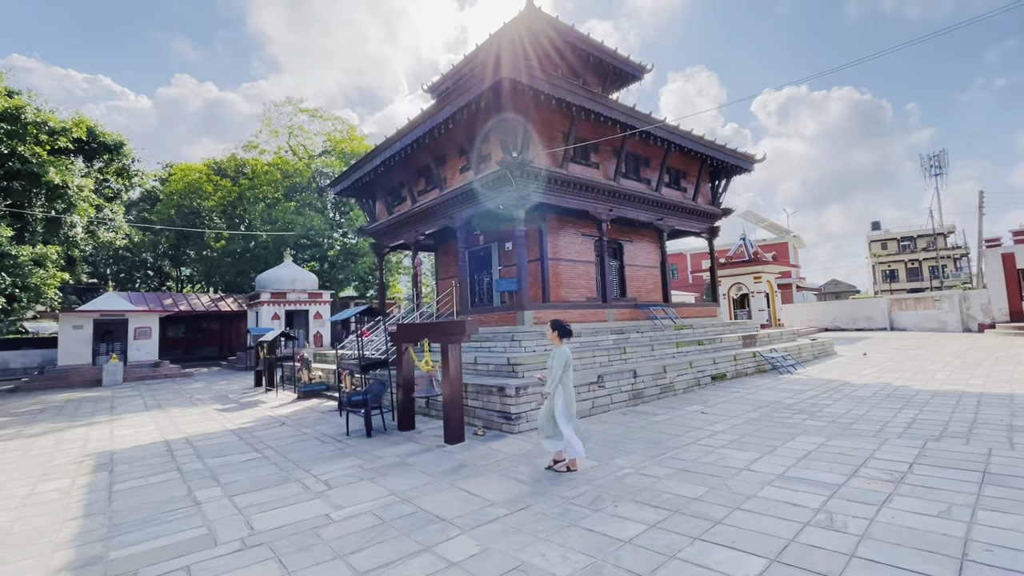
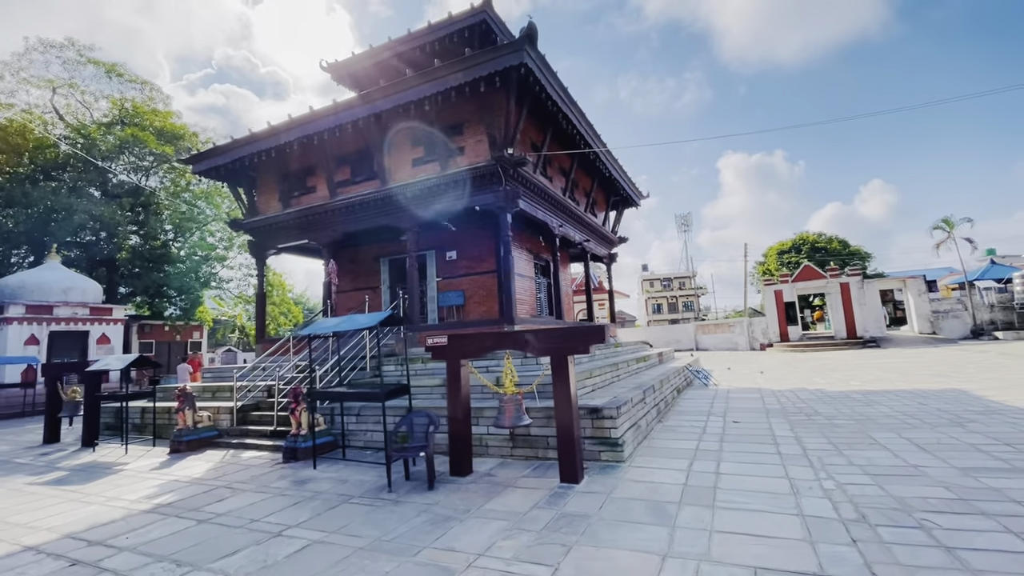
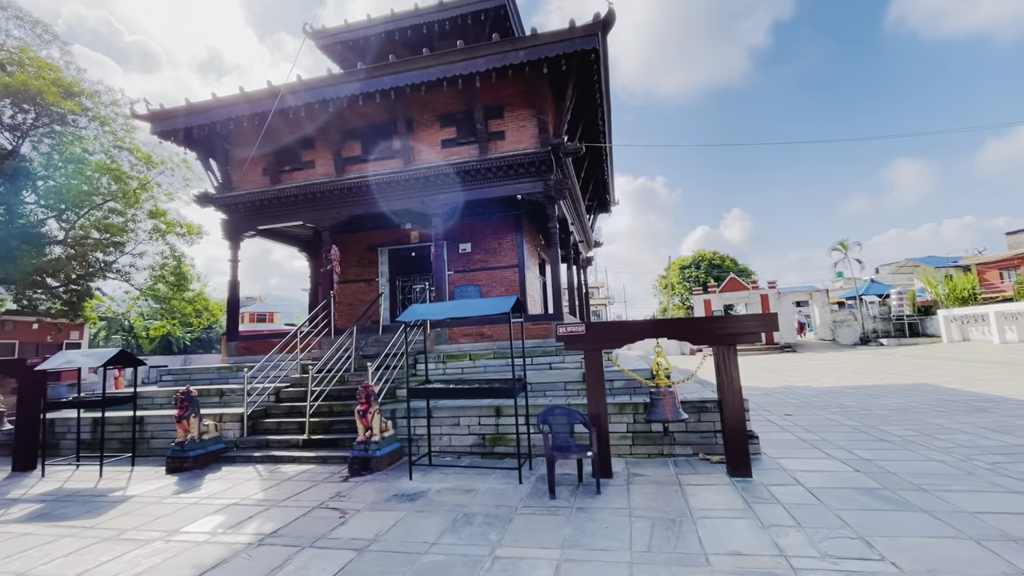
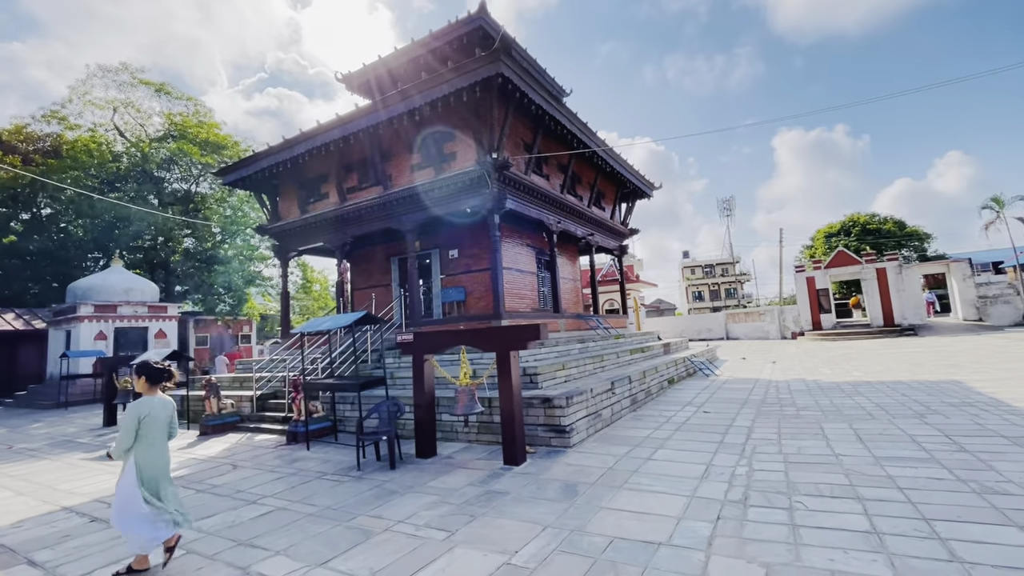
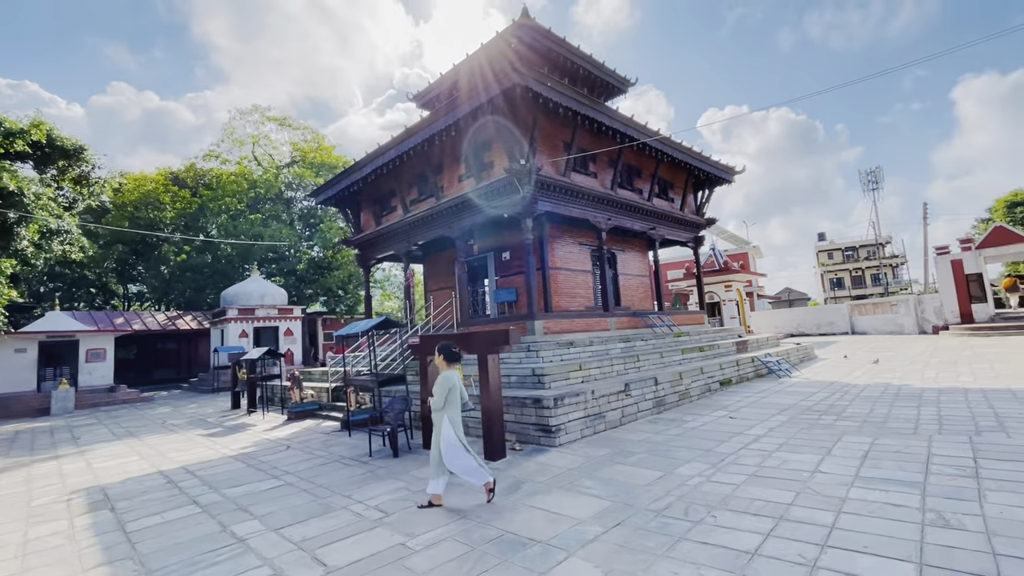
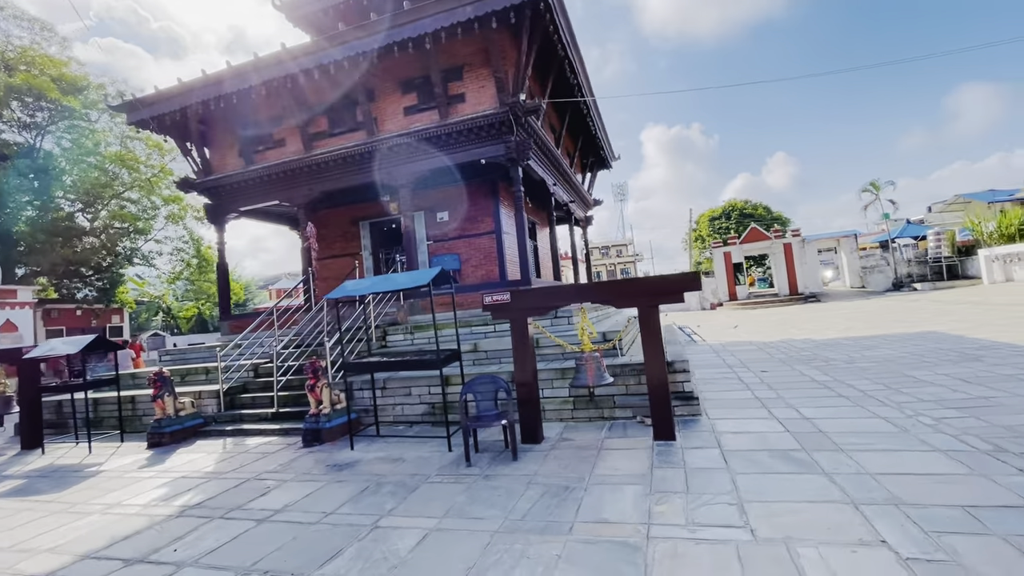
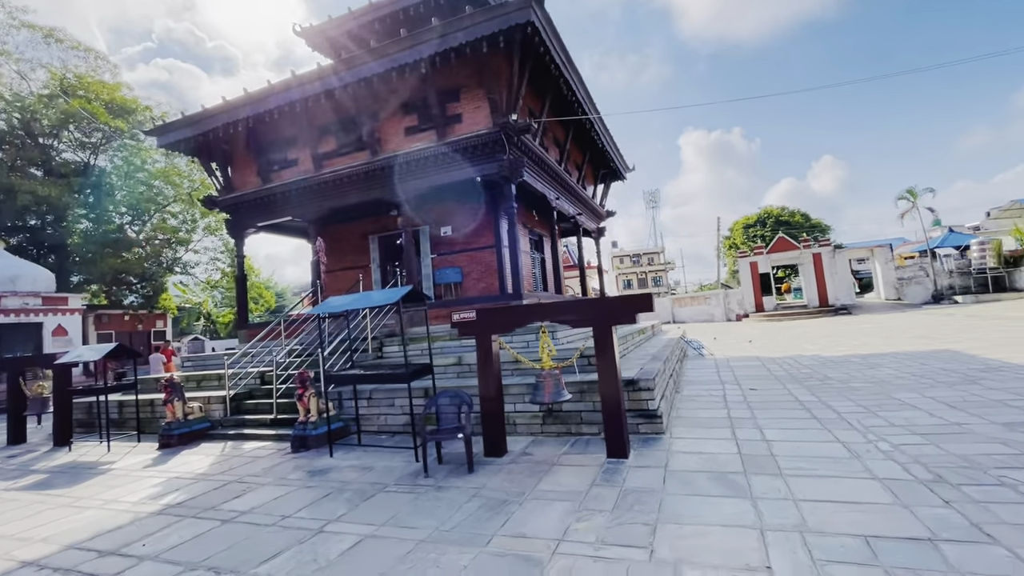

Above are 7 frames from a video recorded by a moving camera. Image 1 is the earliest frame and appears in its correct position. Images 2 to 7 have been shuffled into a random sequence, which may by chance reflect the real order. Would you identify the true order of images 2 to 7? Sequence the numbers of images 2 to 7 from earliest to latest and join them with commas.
5, 4, 2, 7, 6, 3
